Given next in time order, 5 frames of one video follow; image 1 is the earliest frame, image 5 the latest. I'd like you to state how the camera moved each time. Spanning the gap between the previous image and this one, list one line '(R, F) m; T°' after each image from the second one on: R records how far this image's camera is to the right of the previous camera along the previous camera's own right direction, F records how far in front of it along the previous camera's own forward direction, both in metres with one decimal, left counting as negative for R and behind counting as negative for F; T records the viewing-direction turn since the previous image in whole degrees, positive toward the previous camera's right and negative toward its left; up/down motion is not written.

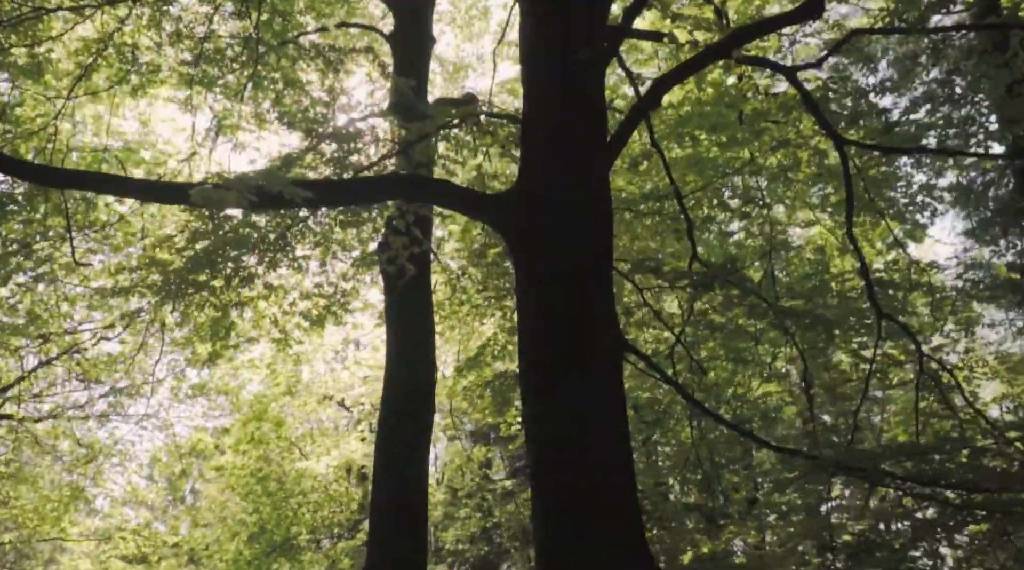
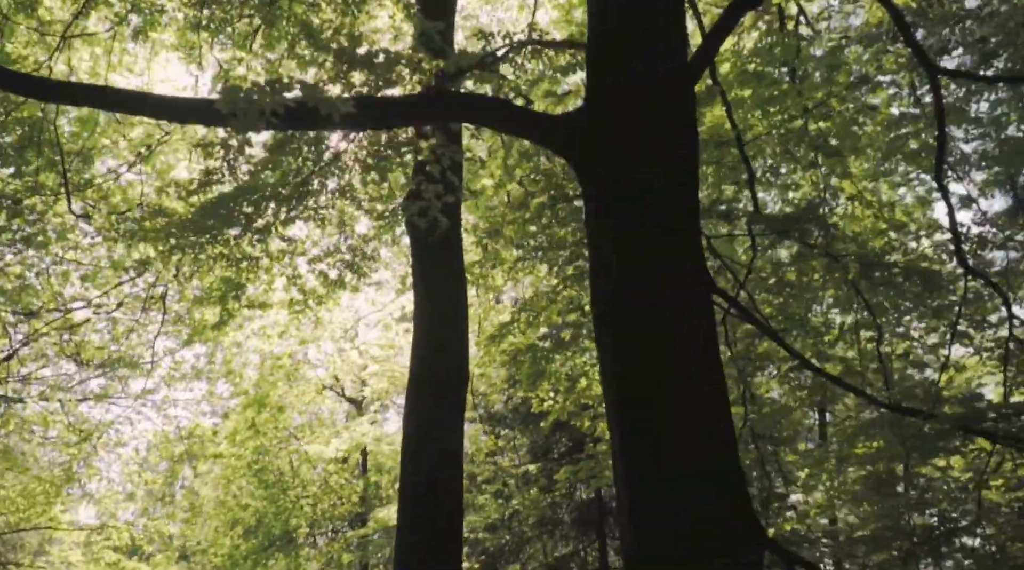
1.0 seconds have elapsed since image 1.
(-0.5, +0.9) m; +1°
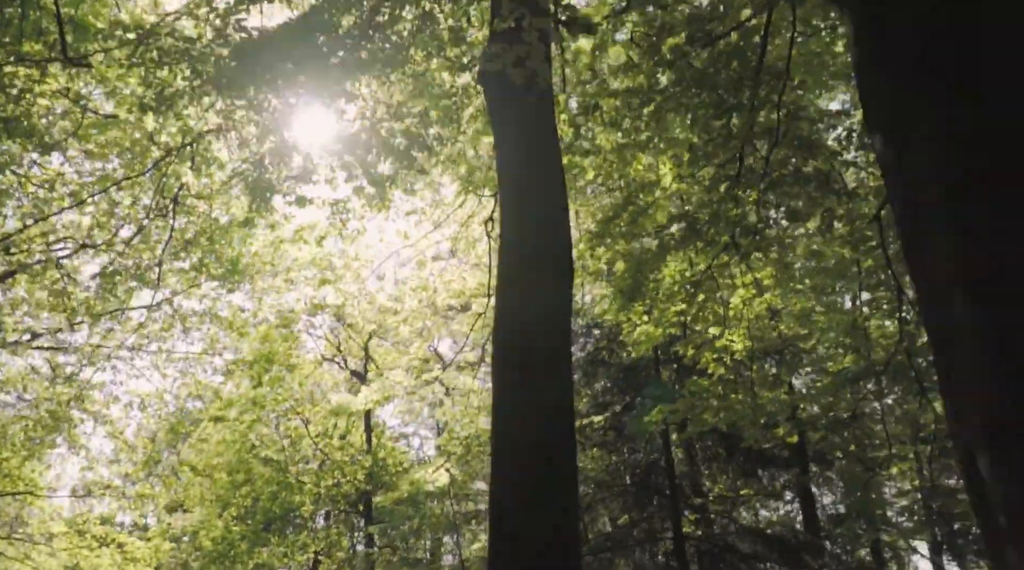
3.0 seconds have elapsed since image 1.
(-1.0, +1.9) m; +1°
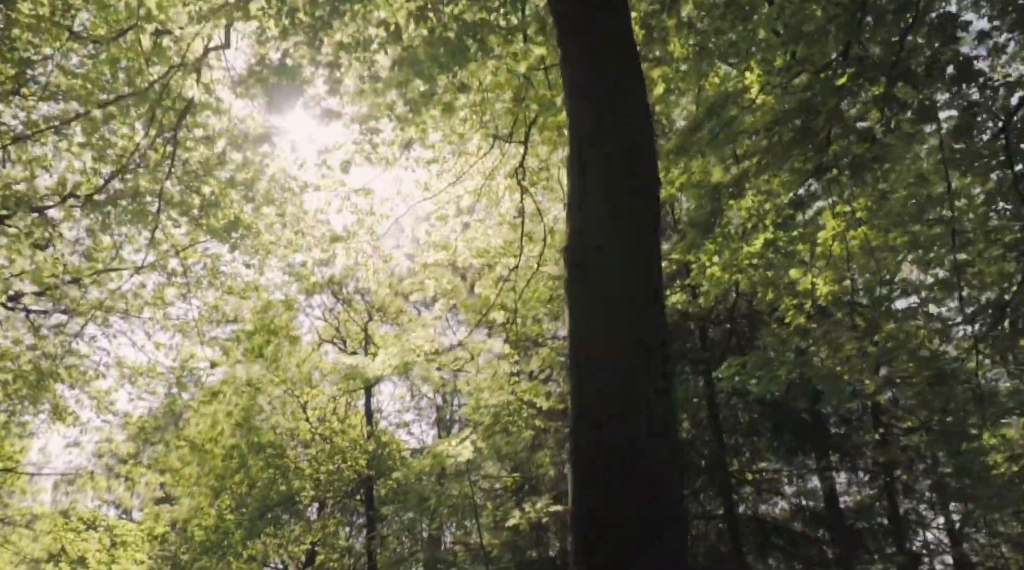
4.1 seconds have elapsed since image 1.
(-0.6, +1.1) m; +1°
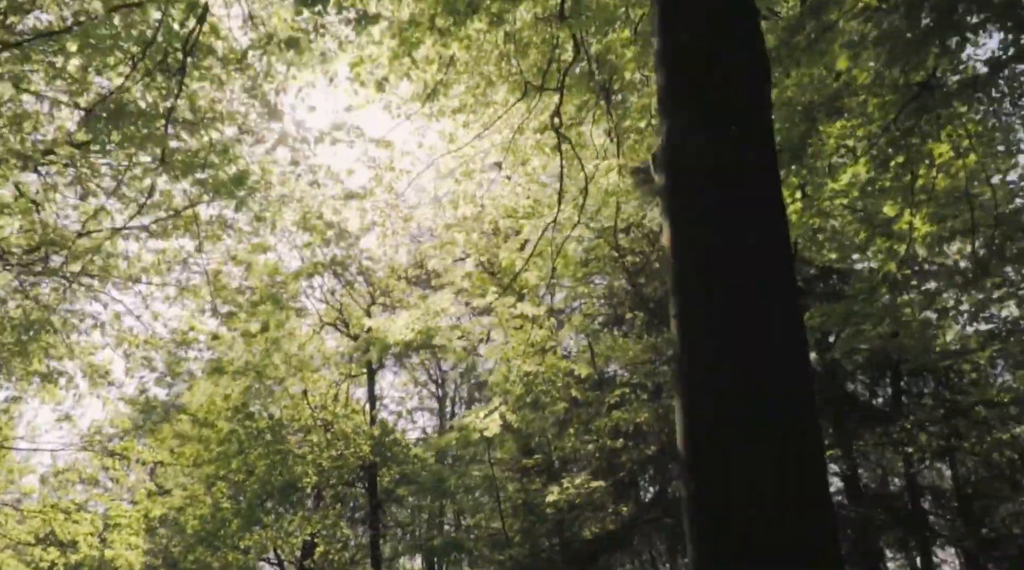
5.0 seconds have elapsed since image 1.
(-0.5, +0.9) m; 0°
